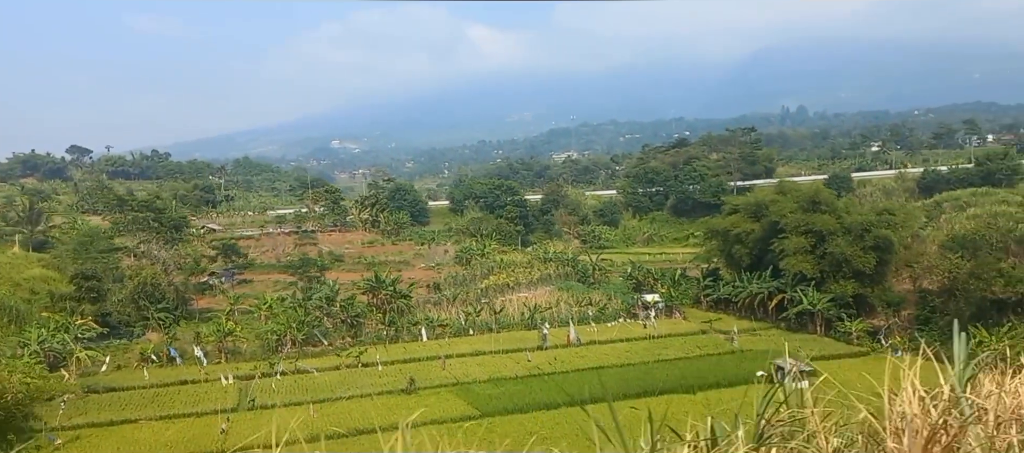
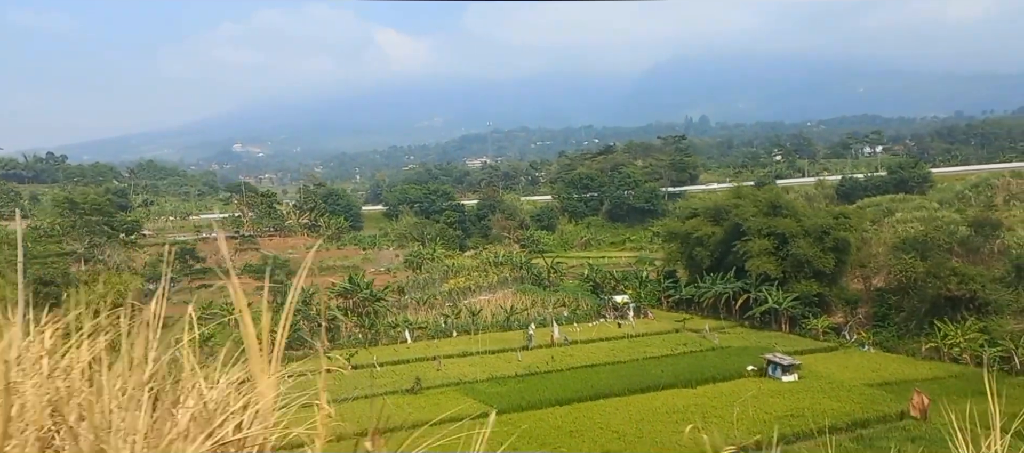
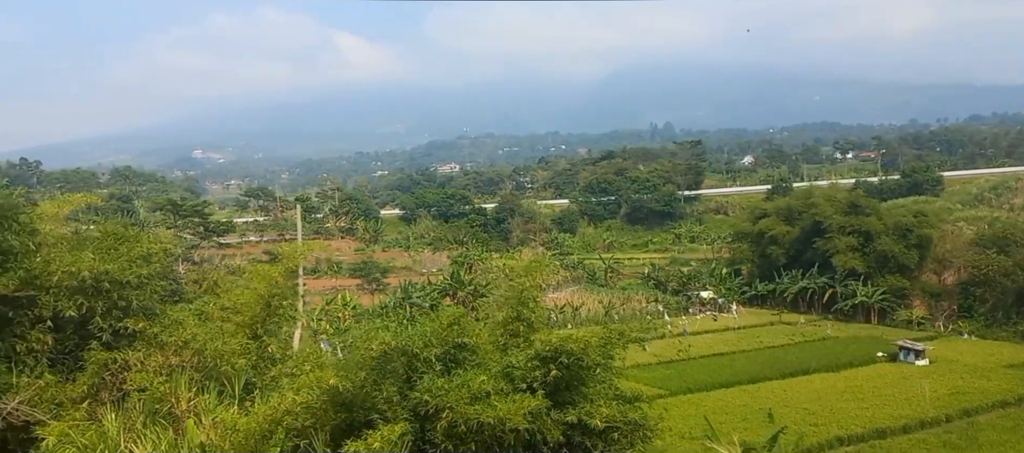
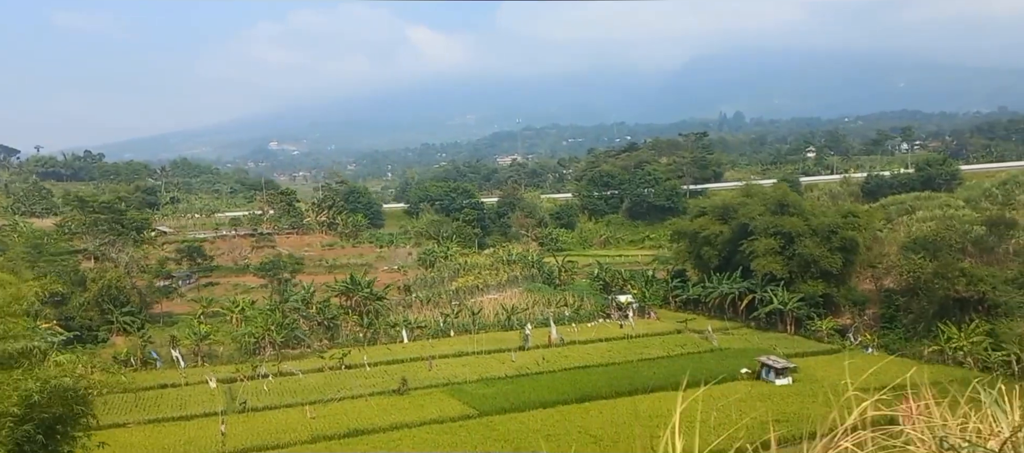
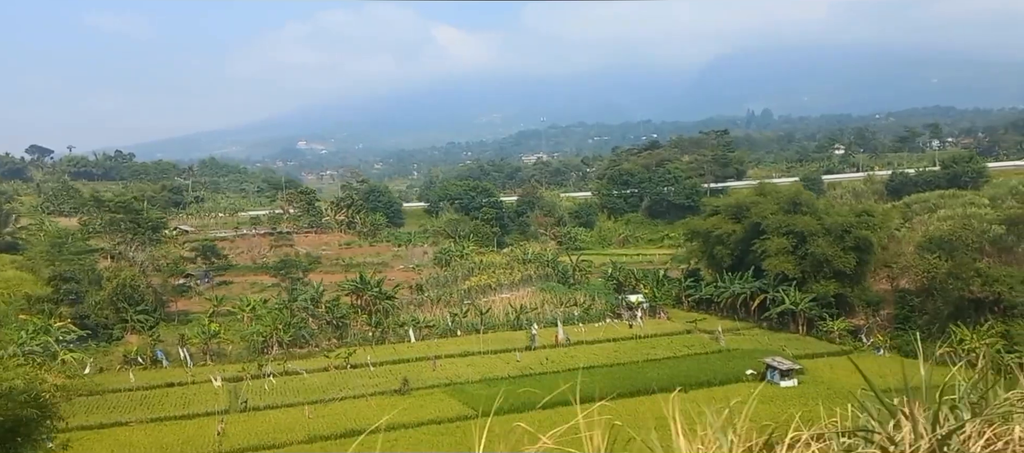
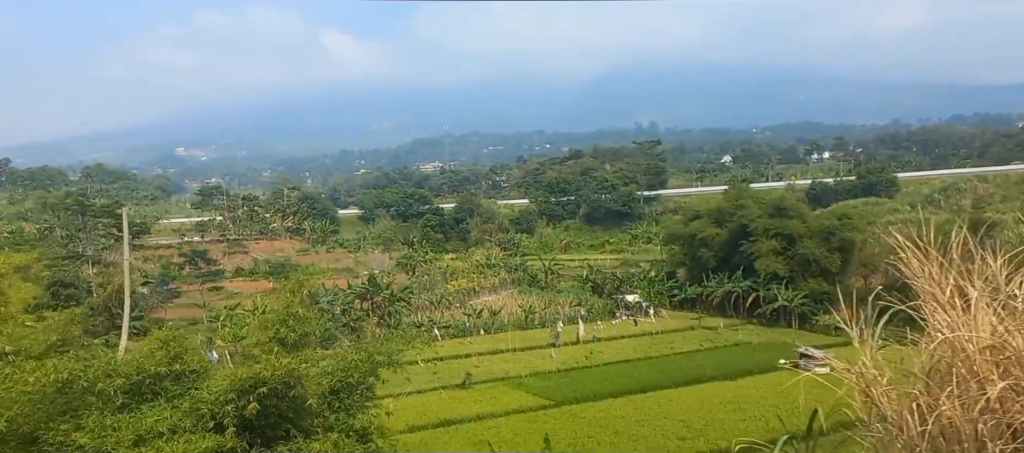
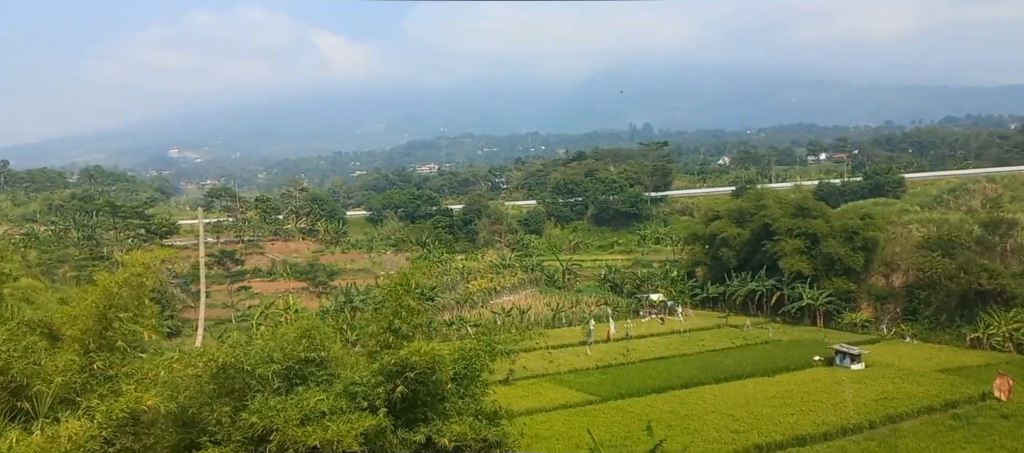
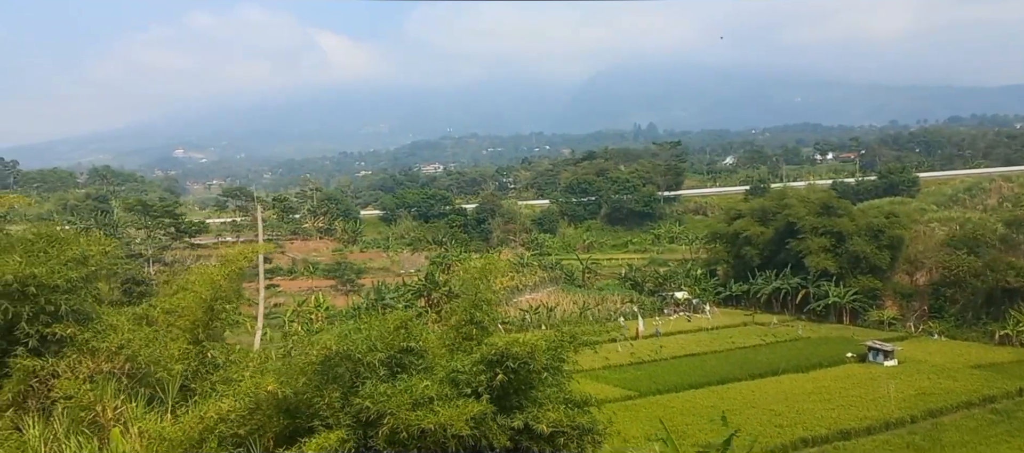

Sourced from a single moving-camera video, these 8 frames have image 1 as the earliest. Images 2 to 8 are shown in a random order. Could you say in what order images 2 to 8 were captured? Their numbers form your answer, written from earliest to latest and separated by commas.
5, 4, 2, 6, 7, 8, 3
